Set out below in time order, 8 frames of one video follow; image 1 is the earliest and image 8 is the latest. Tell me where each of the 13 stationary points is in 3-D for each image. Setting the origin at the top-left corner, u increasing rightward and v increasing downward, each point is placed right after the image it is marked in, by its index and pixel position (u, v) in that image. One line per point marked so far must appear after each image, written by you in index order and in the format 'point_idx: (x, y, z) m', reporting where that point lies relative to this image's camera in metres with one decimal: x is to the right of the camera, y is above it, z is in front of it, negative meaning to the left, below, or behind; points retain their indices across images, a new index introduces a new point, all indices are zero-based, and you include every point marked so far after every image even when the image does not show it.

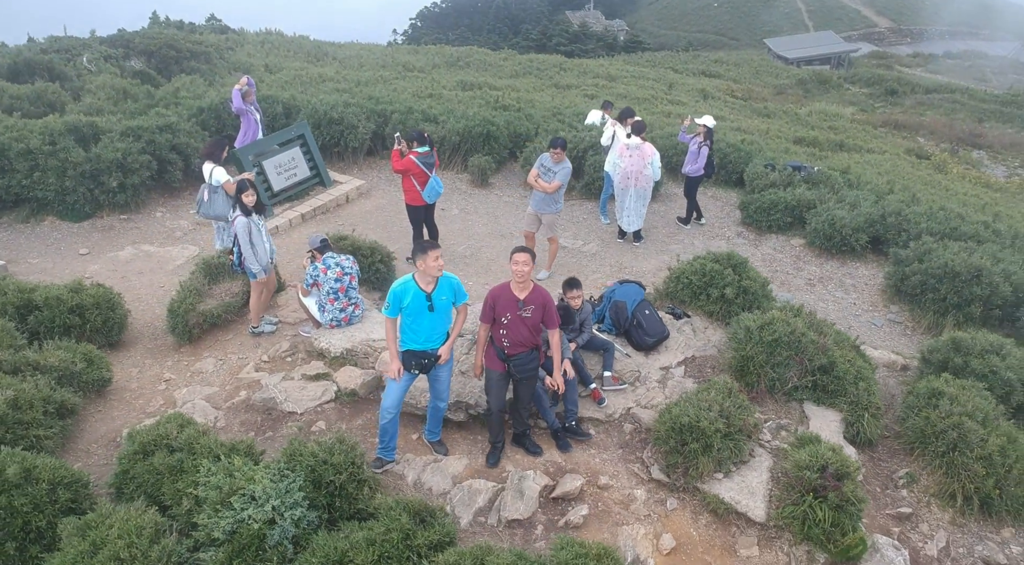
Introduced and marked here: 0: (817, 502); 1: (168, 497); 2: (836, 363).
0: (+2.5, -1.8, +5.1) m
1: (-1.9, -1.2, +3.6) m
2: (+3.4, -0.9, +6.8) m
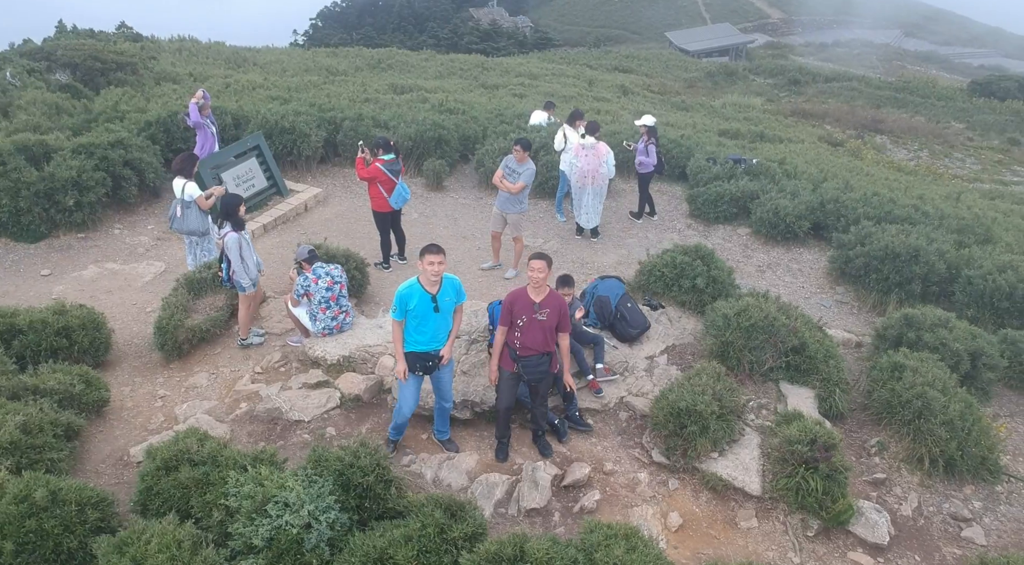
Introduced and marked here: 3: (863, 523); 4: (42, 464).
0: (+2.6, -1.7, +5.4) m
1: (-1.8, -1.3, +3.6) m
2: (+3.3, -0.7, +7.1) m
3: (+3.0, -2.1, +5.3) m
4: (-2.9, -1.1, +4.0) m
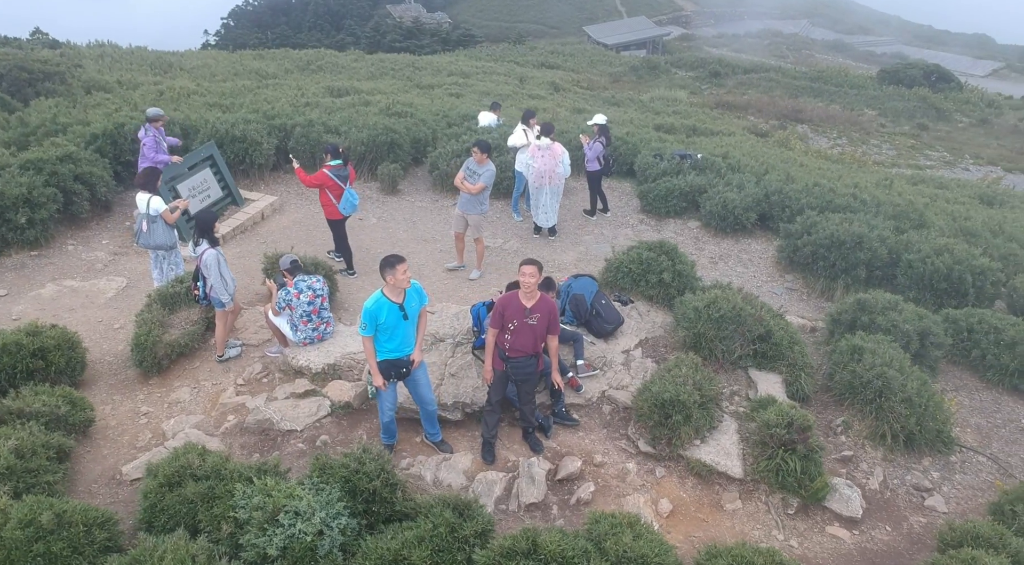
0: (+2.5, -1.6, +5.6) m
1: (-1.7, -1.4, +3.5) m
2: (+3.1, -0.6, +7.5) m
3: (+2.9, -2.0, +5.6) m
4: (-2.9, -1.3, +3.9) m
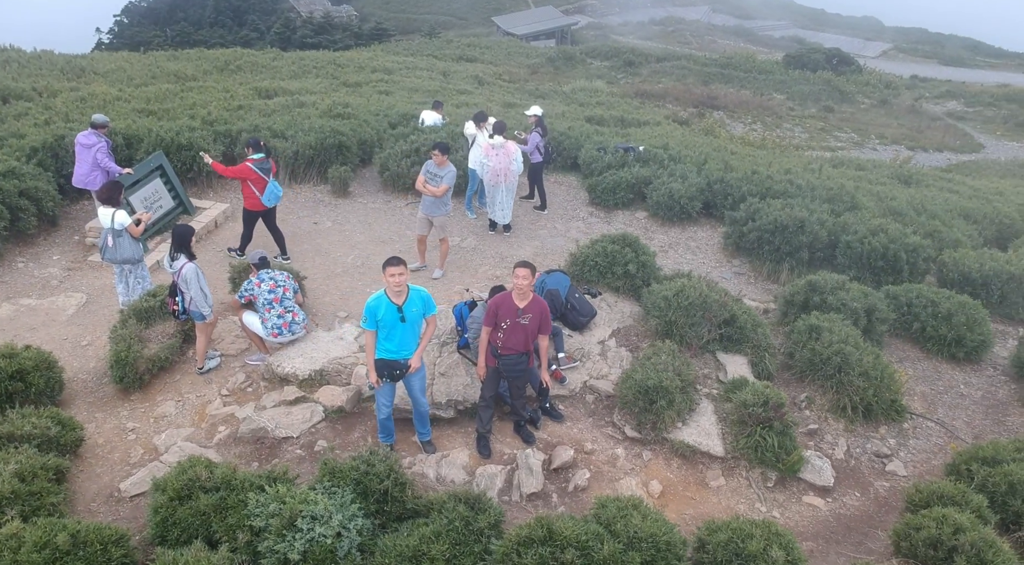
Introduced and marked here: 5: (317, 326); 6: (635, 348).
0: (+2.4, -1.4, +5.9) m
1: (-1.6, -1.4, +3.5) m
2: (+2.8, -0.4, +7.8) m
3: (+2.8, -1.8, +6.0) m
4: (-2.8, -1.4, +3.8) m
5: (-2.5, -0.6, +7.9) m
6: (+1.5, -0.8, +7.7) m
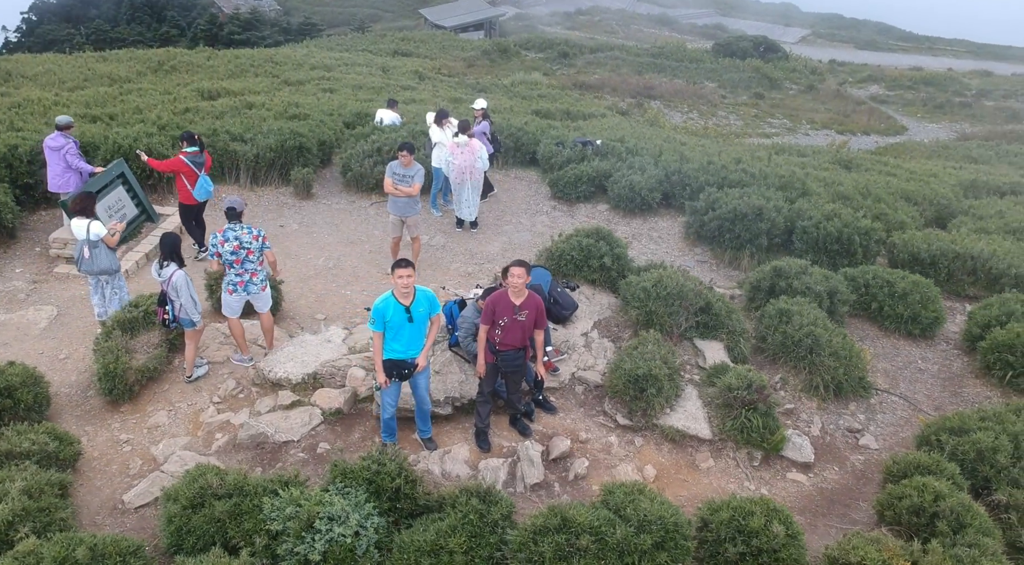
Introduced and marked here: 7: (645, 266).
0: (+2.4, -1.3, +6.2) m
1: (-1.5, -1.5, +3.5) m
2: (+2.6, -0.3, +8.0) m
3: (+2.8, -1.7, +6.2) m
4: (-2.8, -1.5, +3.7) m
5: (-2.7, -0.6, +7.9) m
6: (+1.3, -0.7, +7.8) m
7: (+2.1, +0.3, +9.7) m
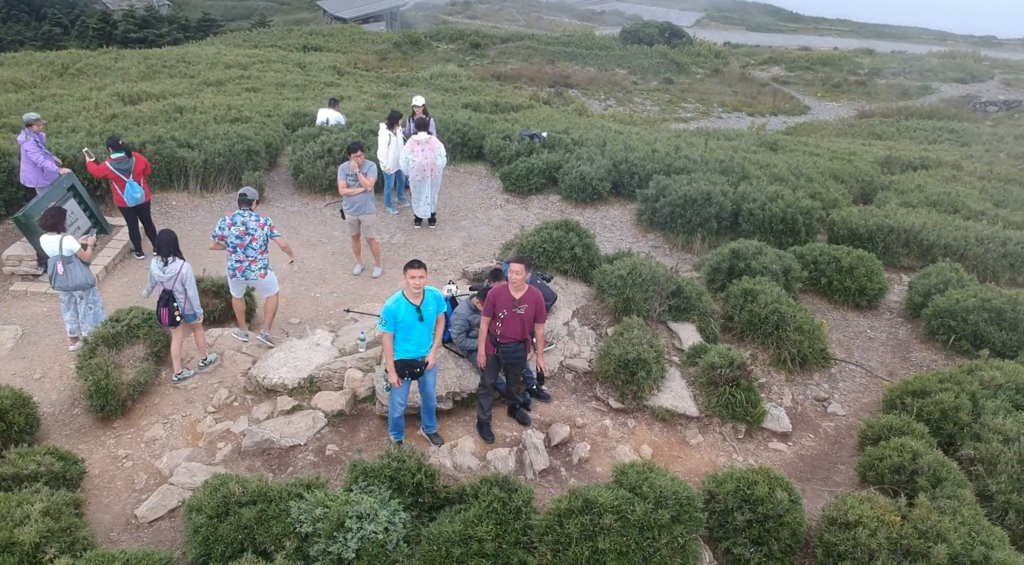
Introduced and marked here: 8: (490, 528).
0: (+2.3, -1.1, +6.5) m
1: (-1.4, -1.5, +3.6) m
2: (+2.4, -0.1, +8.3) m
3: (+2.8, -1.4, +6.6) m
4: (-2.6, -1.6, +3.7) m
5: (-2.9, -0.7, +7.8) m
6: (+1.1, -0.6, +8.0) m
7: (+1.8, +0.5, +9.9) m
8: (-0.1, -1.5, +3.8) m
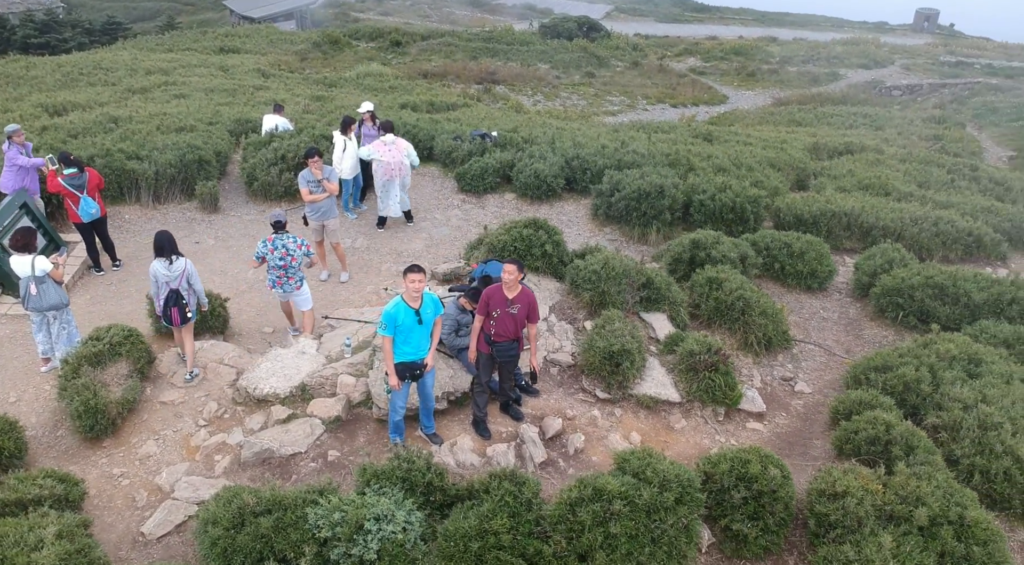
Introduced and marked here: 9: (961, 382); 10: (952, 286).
0: (+2.2, -1.0, +6.8) m
1: (-1.3, -1.6, +3.6) m
2: (+2.1, +0.1, +8.6) m
3: (+2.6, -1.3, +6.9) m
4: (-2.5, -1.7, +3.6) m
5: (-3.1, -0.8, +7.8) m
6: (+0.9, -0.5, +8.2) m
7: (+1.3, +0.6, +10.1) m
8: (-0.1, -1.5, +3.9) m
9: (+4.9, -1.1, +6.7) m
10: (+6.4, 0.0, +9.0) m
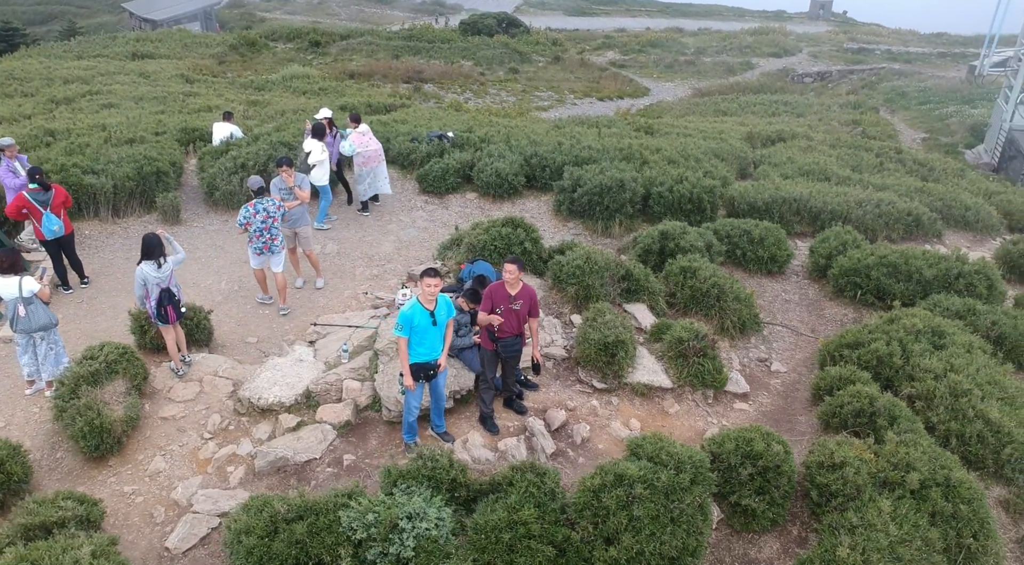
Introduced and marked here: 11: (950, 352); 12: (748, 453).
0: (+2.2, -0.9, +7.0) m
1: (-1.1, -1.6, +3.7) m
2: (+1.9, +0.2, +8.9) m
3: (+2.6, -1.1, +7.2) m
4: (-2.3, -1.8, +3.6) m
5: (-3.2, -0.9, +7.7) m
6: (+0.7, -0.4, +8.4) m
7: (+1.0, +0.7, +10.3) m
8: (+0.1, -1.5, +4.0) m
9: (+4.8, -0.8, +7.1) m
10: (+6.2, +0.3, +9.5) m
11: (+5.1, -0.8, +7.2) m
12: (+1.9, -1.4, +5.1) m
